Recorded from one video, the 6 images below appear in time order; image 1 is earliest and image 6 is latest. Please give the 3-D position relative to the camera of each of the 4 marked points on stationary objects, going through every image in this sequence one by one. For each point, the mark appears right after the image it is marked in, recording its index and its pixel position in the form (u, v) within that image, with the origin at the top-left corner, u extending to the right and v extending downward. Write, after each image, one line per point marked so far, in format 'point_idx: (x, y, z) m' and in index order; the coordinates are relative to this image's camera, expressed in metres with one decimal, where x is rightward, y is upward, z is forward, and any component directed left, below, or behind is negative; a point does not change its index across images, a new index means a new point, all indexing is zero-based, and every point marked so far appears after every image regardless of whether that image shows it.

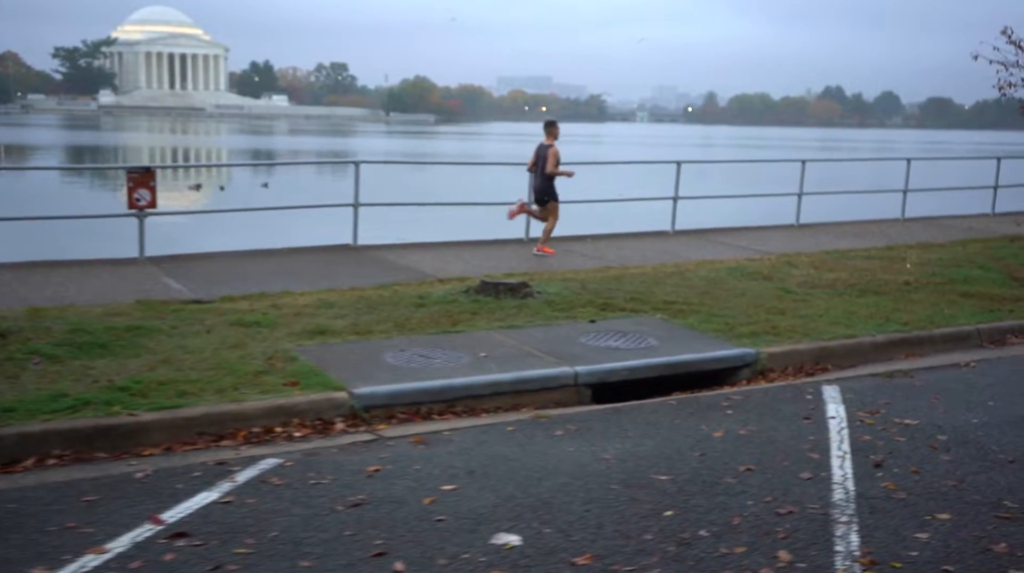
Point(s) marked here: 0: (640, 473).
0: (+0.7, -1.0, +5.5) m
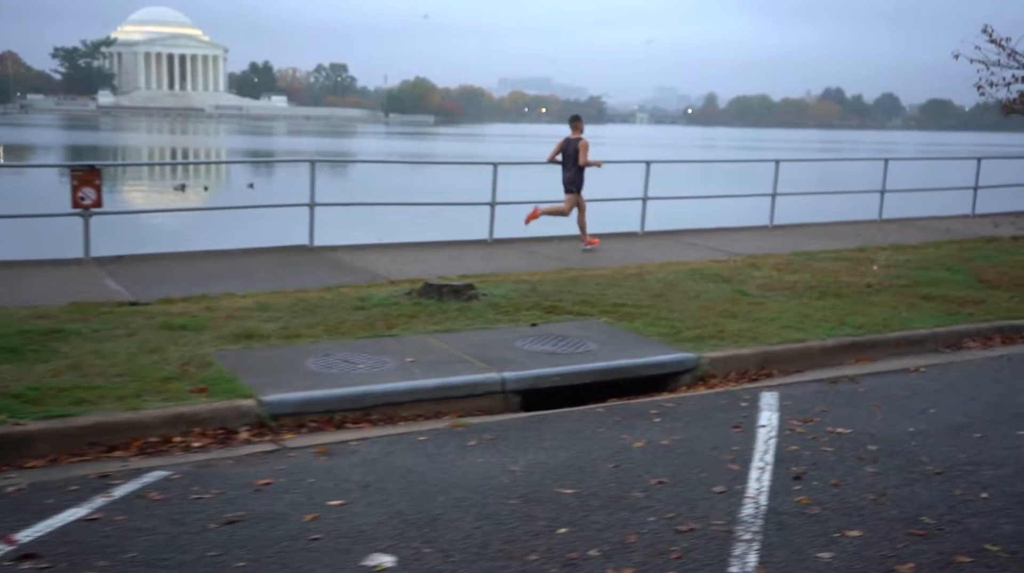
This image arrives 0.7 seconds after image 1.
0: (+0.2, -1.0, +5.2) m
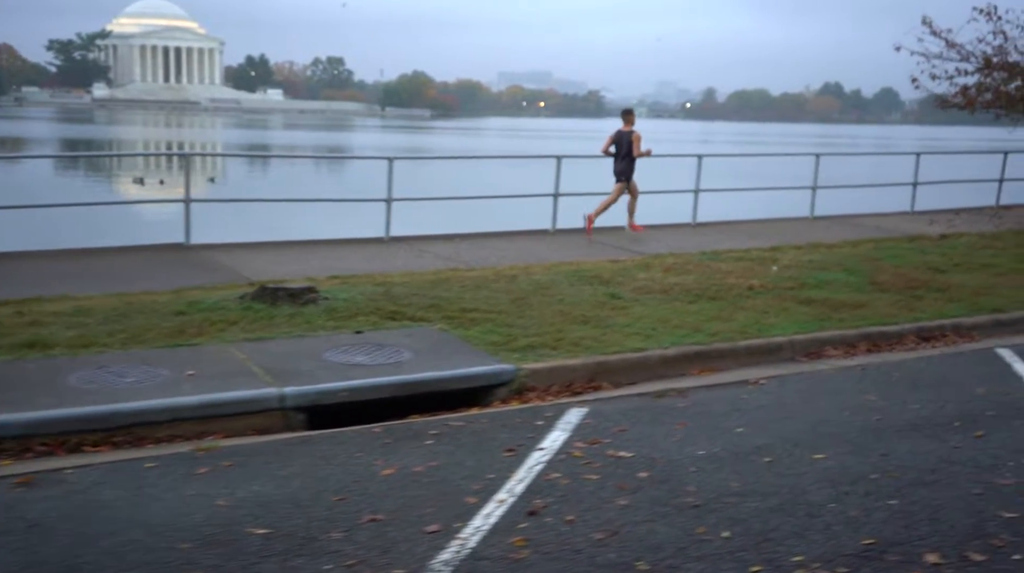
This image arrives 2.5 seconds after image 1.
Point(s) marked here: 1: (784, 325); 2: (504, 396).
0: (-1.2, -1.1, +4.7) m
1: (+2.5, -0.4, +9.7) m
2: (-0.1, -0.8, +7.6) m
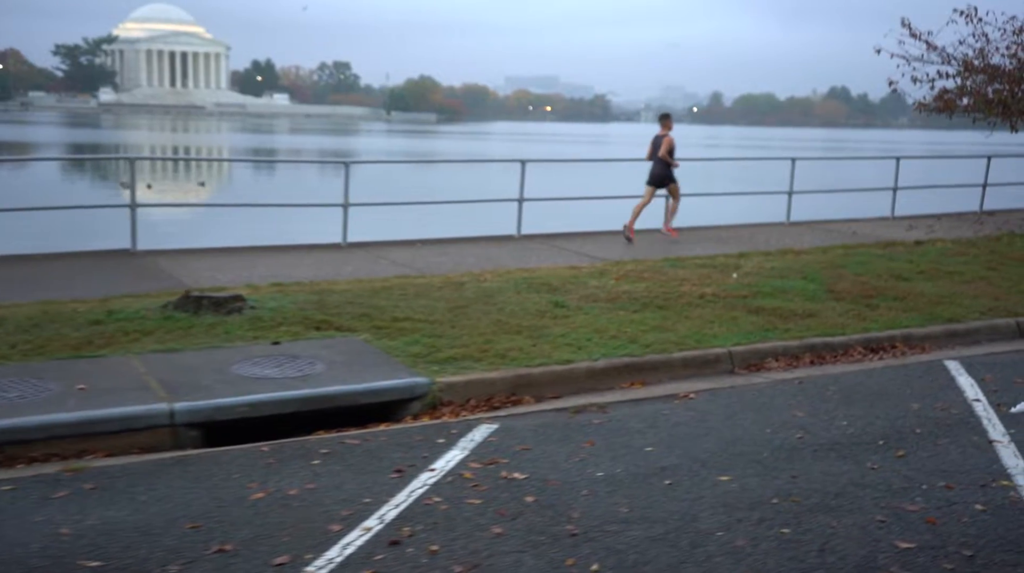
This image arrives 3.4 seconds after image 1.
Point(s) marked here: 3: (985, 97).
0: (-1.8, -1.1, +4.4) m
1: (+1.9, -0.4, +9.4) m
2: (-0.7, -0.9, +7.2) m
3: (+8.1, +3.2, +17.9) m
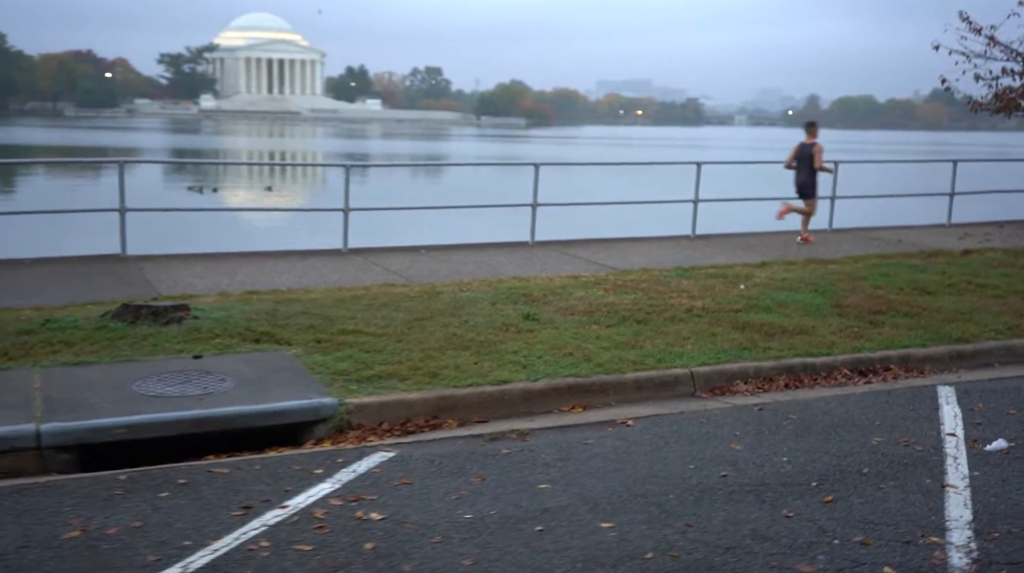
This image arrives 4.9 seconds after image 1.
0: (-2.6, -1.2, +3.9) m
1: (+1.5, -0.6, +8.6) m
2: (-1.2, -0.9, +6.7) m
3: (+8.3, +3.0, +16.6) m
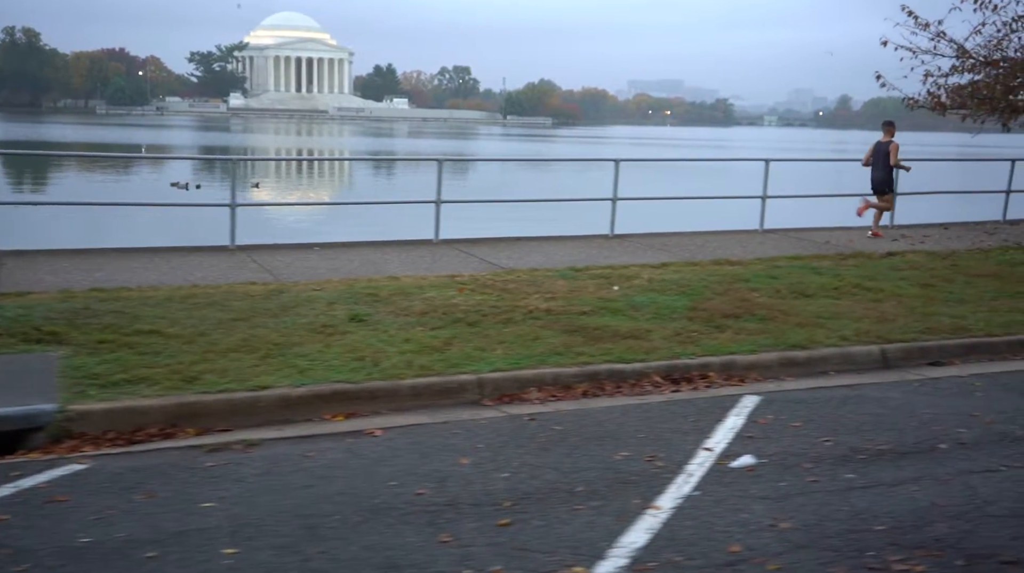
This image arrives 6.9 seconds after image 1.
0: (-4.3, -1.2, +3.5) m
1: (-0.1, -0.6, +8.2) m
2: (-2.9, -0.9, +6.3) m
3: (+6.8, +3.0, +16.1) m
